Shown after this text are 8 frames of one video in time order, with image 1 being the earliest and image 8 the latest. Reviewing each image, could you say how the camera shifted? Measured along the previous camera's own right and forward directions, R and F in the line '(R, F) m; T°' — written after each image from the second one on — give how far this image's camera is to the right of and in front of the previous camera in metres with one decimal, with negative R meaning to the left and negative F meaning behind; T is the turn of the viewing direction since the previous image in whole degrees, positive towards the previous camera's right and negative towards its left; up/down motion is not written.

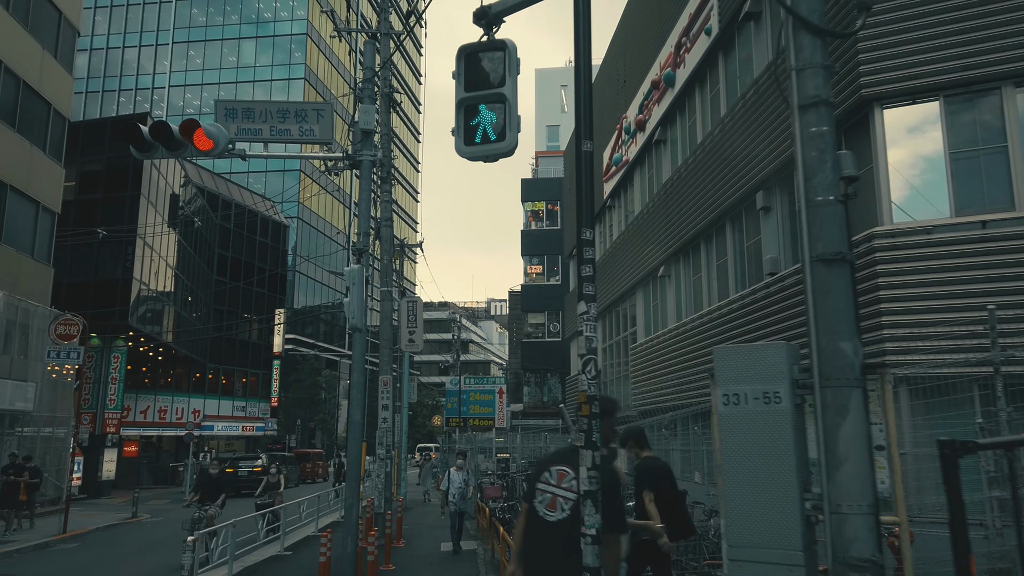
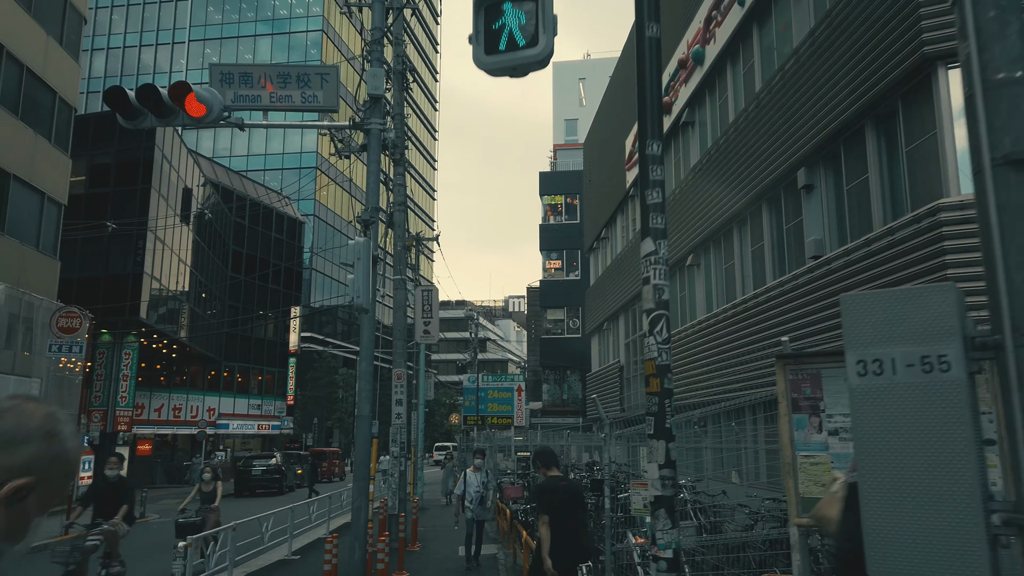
(-0.1, +1.0) m; -1°
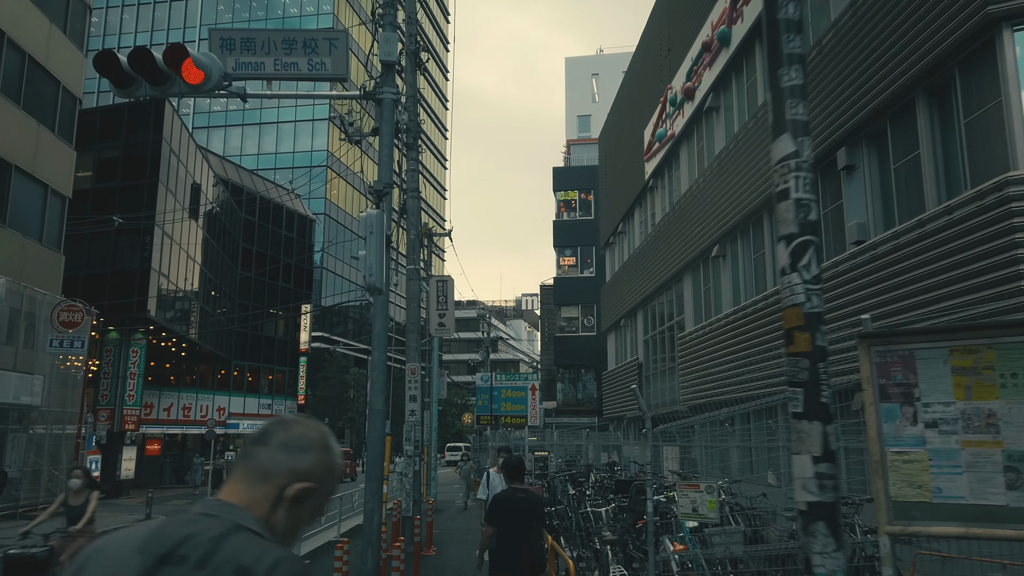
(-0.2, +0.8) m; -1°
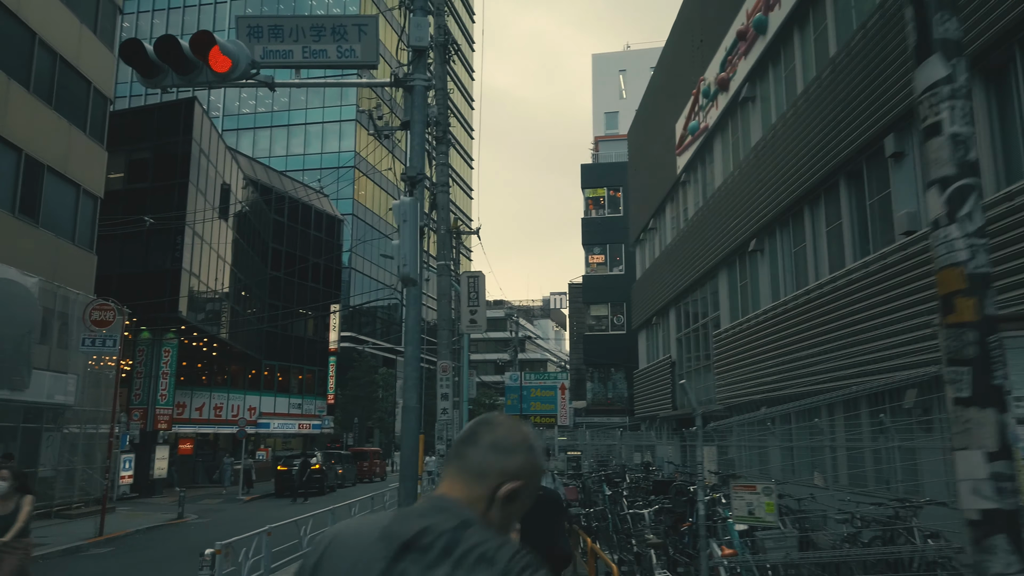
(-0.1, +0.3) m; -2°
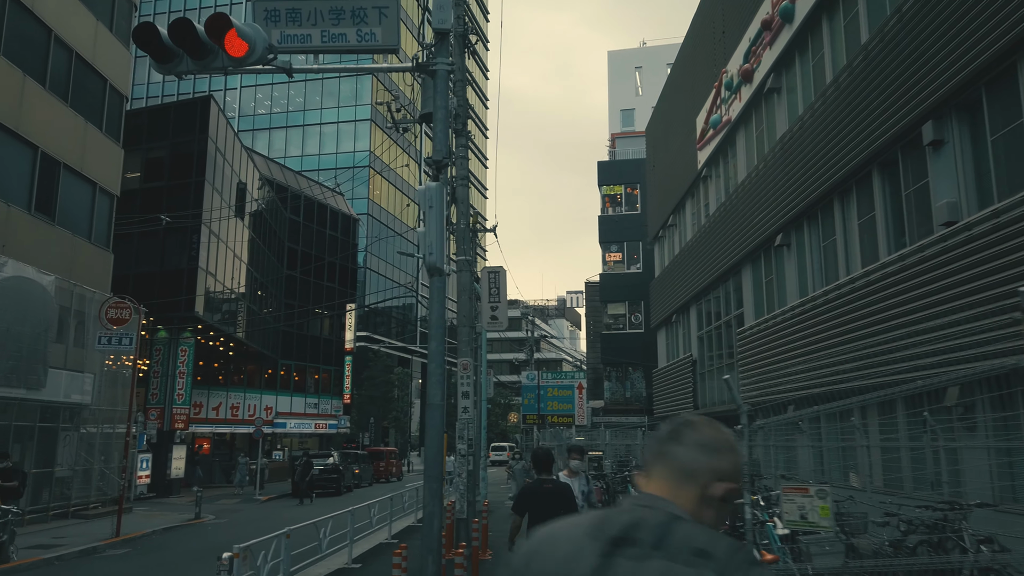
(-0.1, +0.4) m; -1°
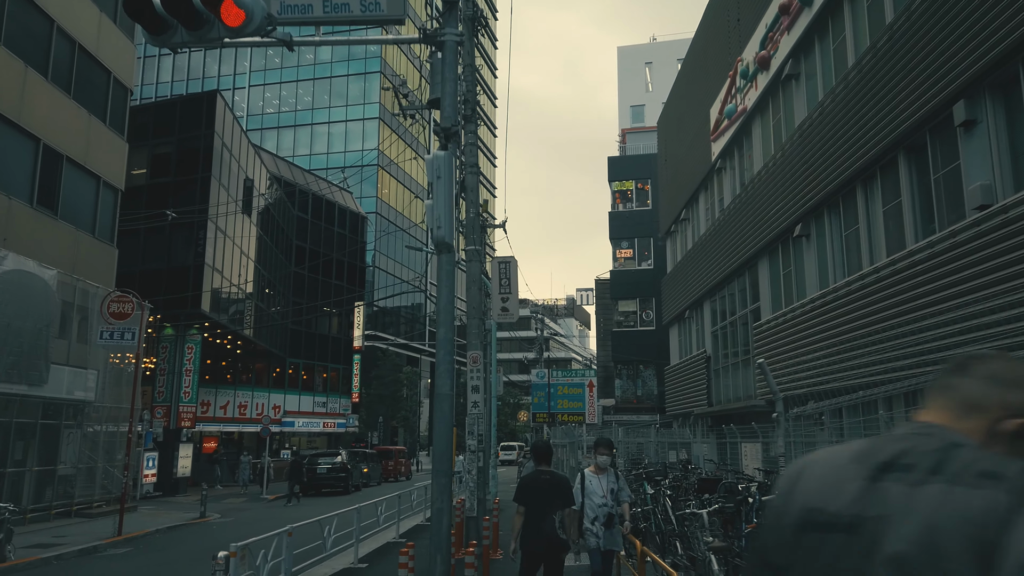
(0.0, +0.5) m; -1°
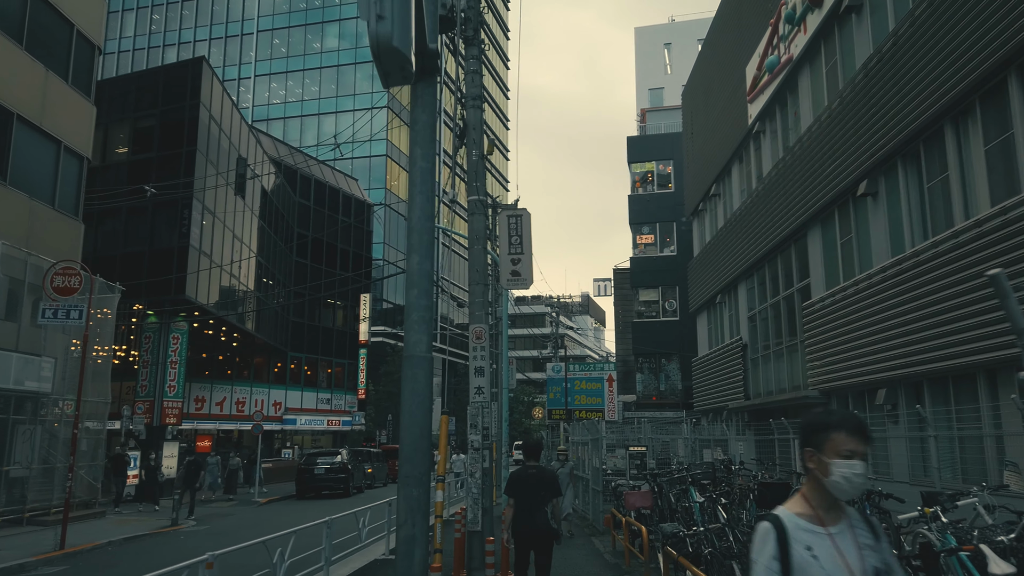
(0.0, +2.7) m; -1°
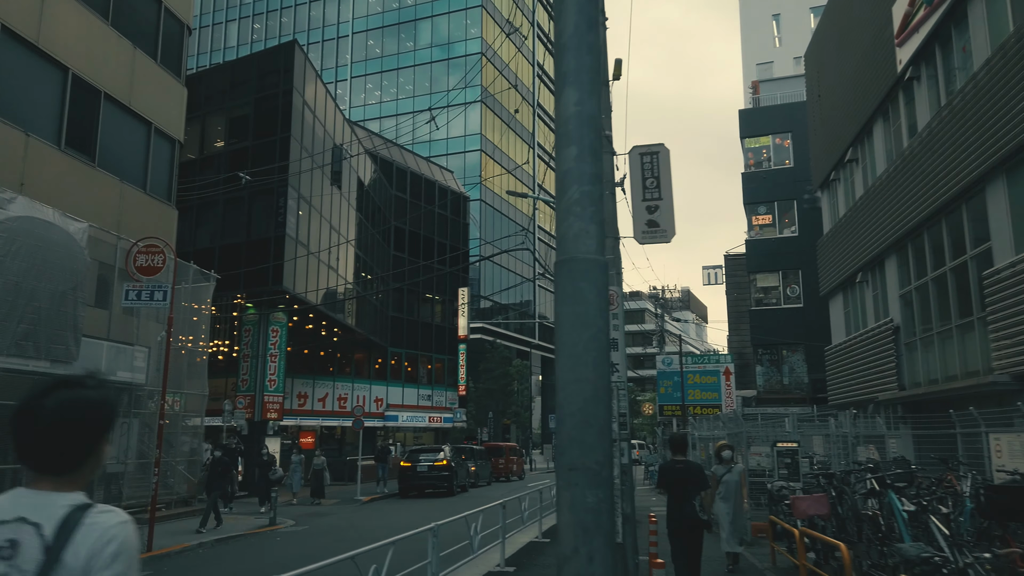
(-0.5, +2.0) m; -7°
